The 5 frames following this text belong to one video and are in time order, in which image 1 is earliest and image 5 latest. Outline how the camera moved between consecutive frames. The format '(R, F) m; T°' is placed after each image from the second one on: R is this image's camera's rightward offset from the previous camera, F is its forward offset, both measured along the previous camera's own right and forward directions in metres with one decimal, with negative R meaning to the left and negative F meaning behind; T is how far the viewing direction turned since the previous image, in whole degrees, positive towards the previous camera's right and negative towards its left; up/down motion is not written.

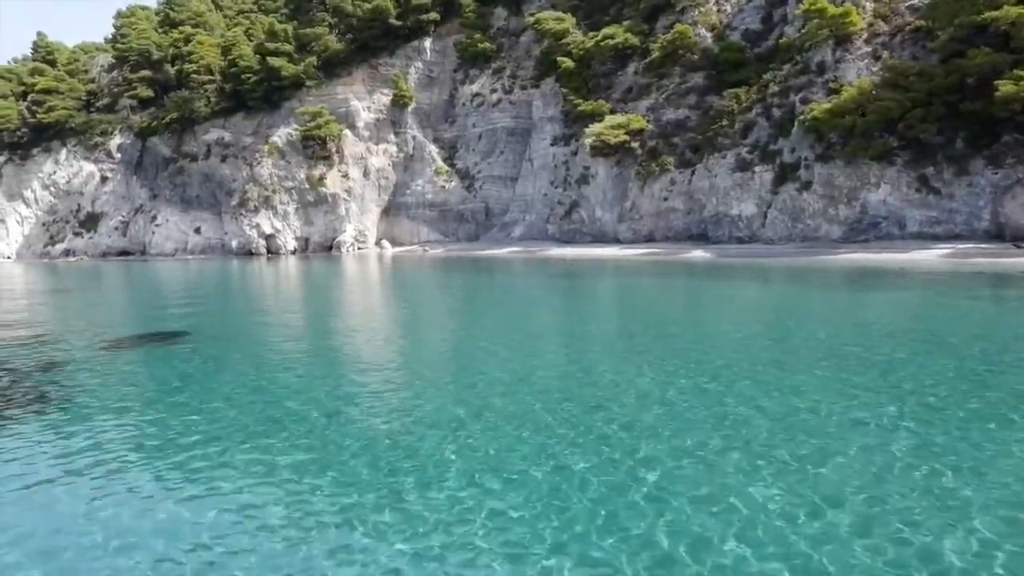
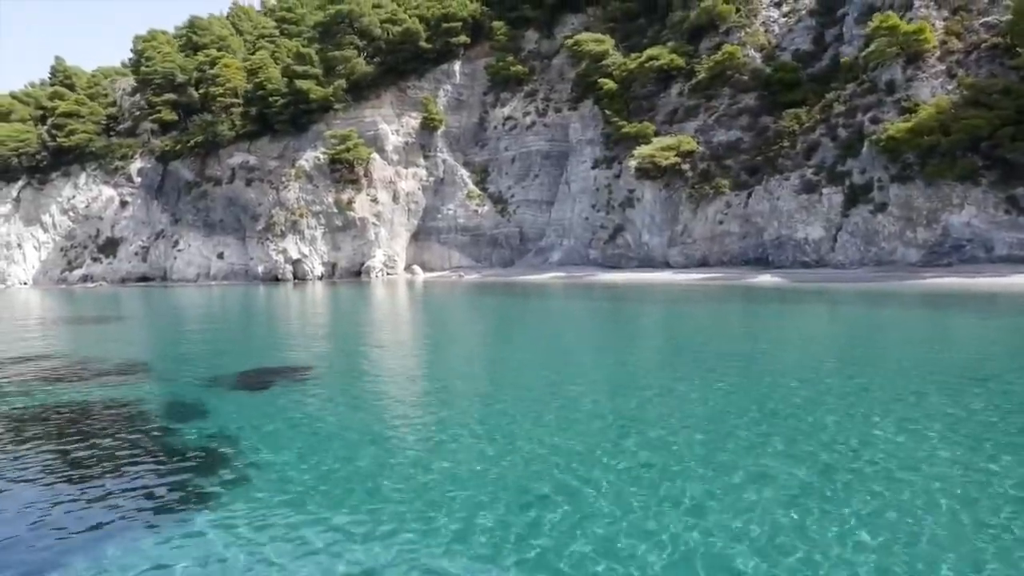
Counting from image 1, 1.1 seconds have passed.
(-2.5, +1.4) m; 0°
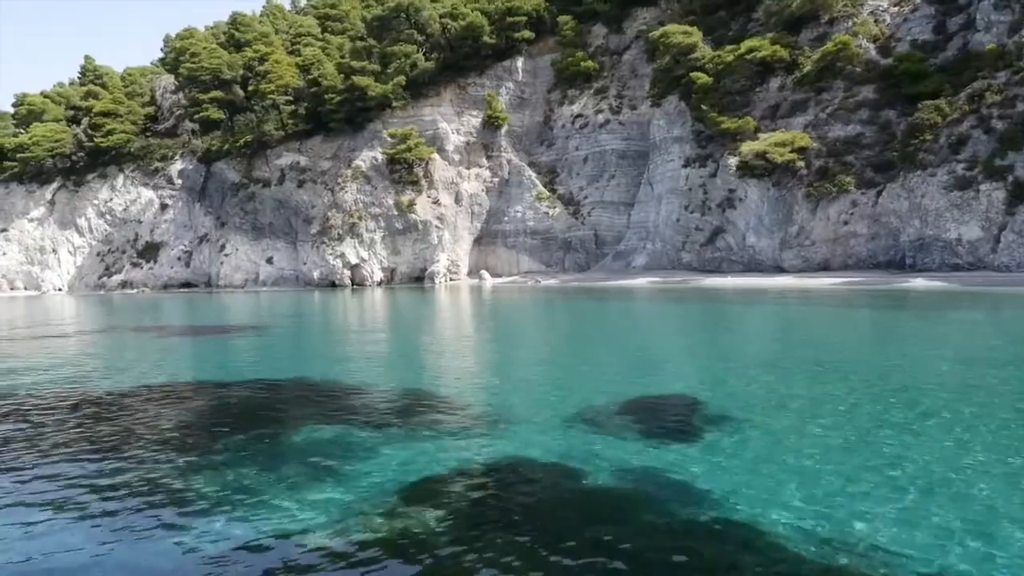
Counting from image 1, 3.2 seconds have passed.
(-5.1, +2.8) m; 0°
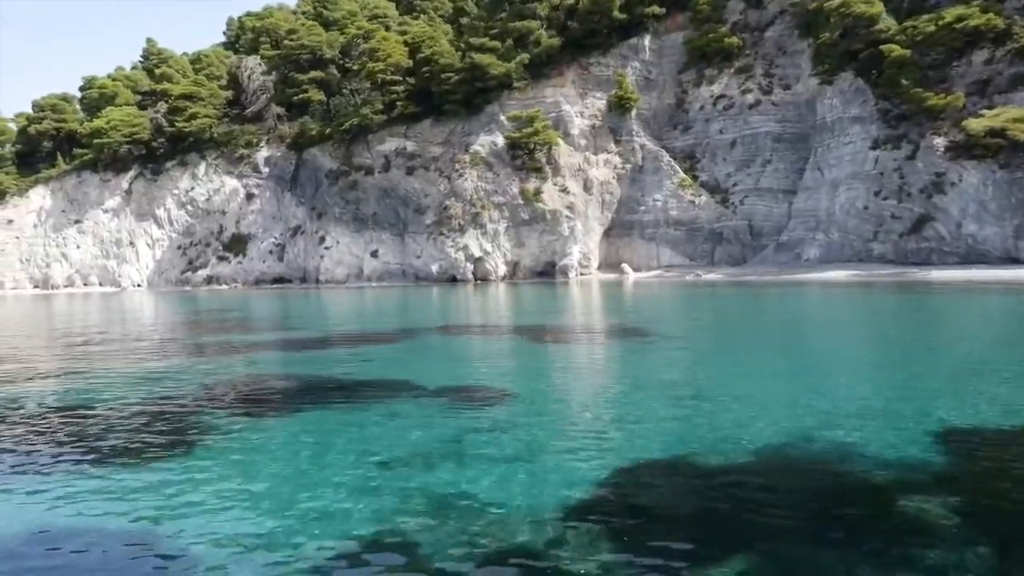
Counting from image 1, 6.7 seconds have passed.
(-8.9, +4.1) m; 0°
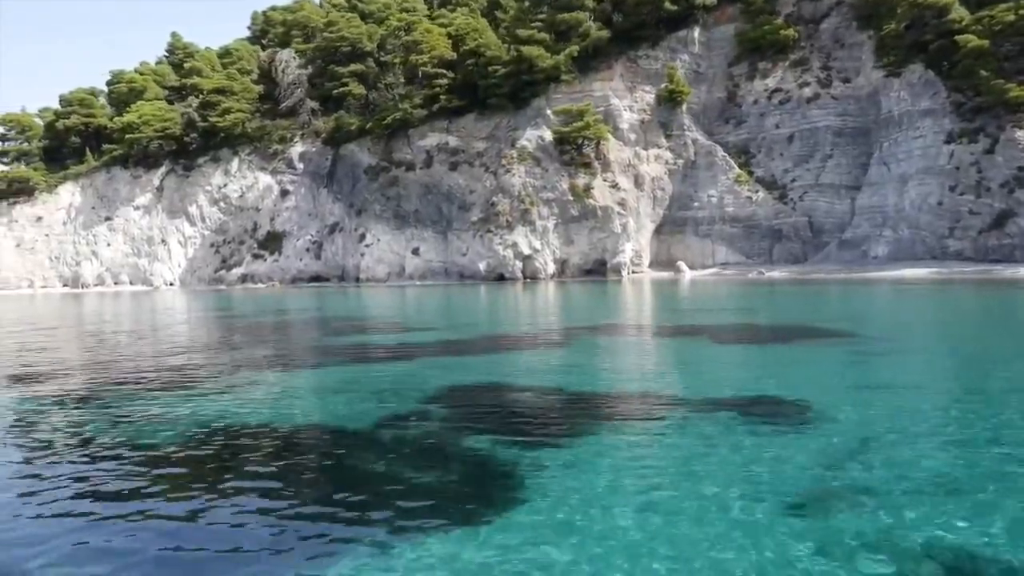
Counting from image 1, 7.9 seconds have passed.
(-3.2, +1.3) m; 0°
